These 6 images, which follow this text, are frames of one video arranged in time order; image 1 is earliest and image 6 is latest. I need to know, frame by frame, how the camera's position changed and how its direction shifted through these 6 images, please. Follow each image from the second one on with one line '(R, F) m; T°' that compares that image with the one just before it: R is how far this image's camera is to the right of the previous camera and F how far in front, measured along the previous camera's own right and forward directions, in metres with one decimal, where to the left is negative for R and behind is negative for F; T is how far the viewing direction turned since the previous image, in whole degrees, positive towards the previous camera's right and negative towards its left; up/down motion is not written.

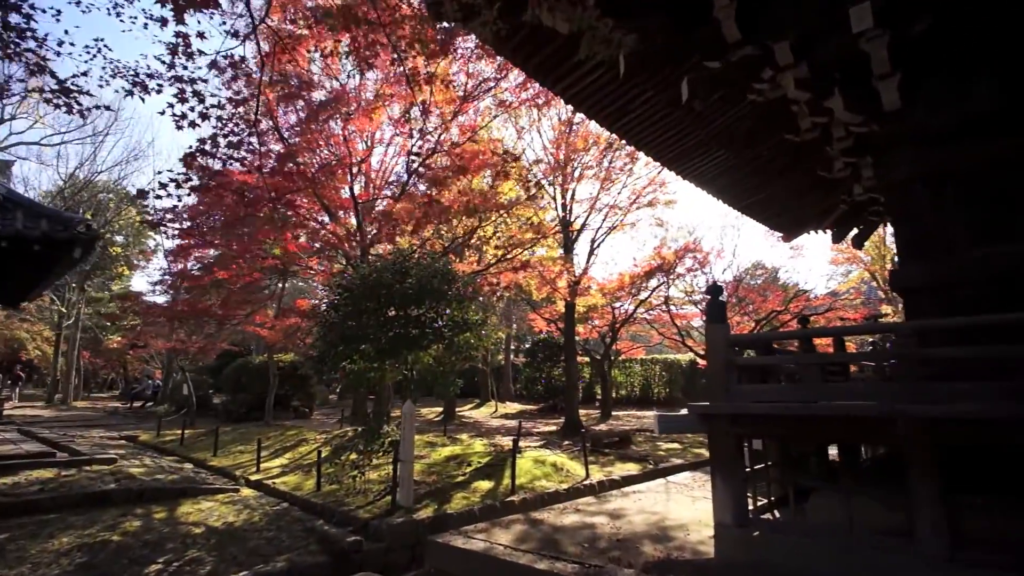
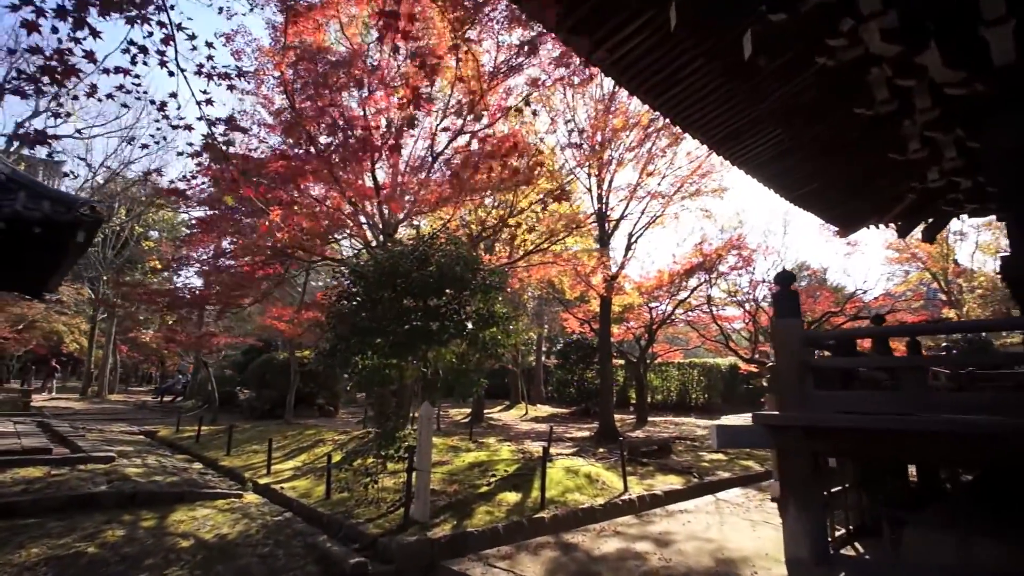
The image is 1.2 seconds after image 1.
(0.0, +0.9) m; -3°
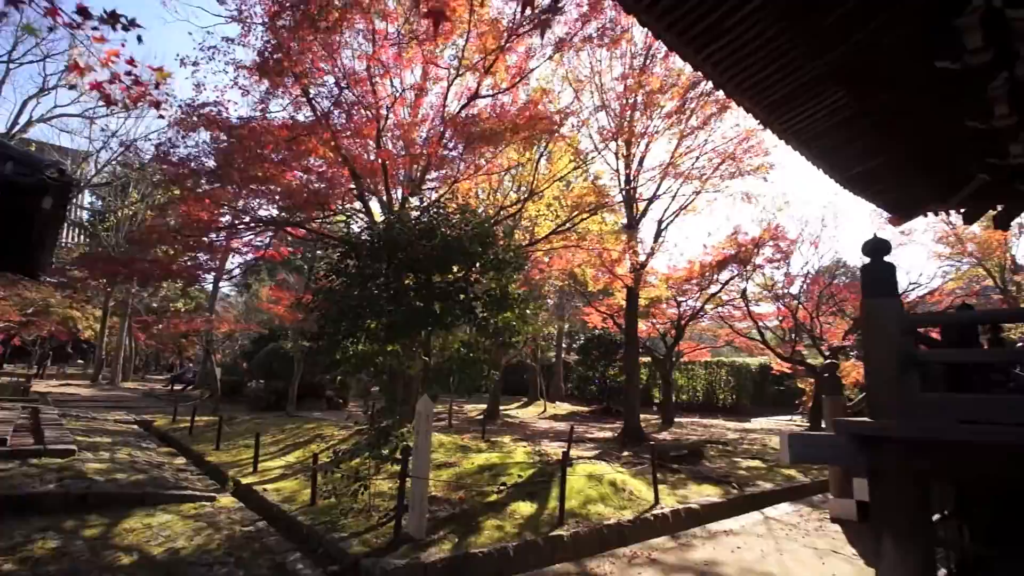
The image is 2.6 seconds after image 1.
(0.0, +1.0) m; -2°
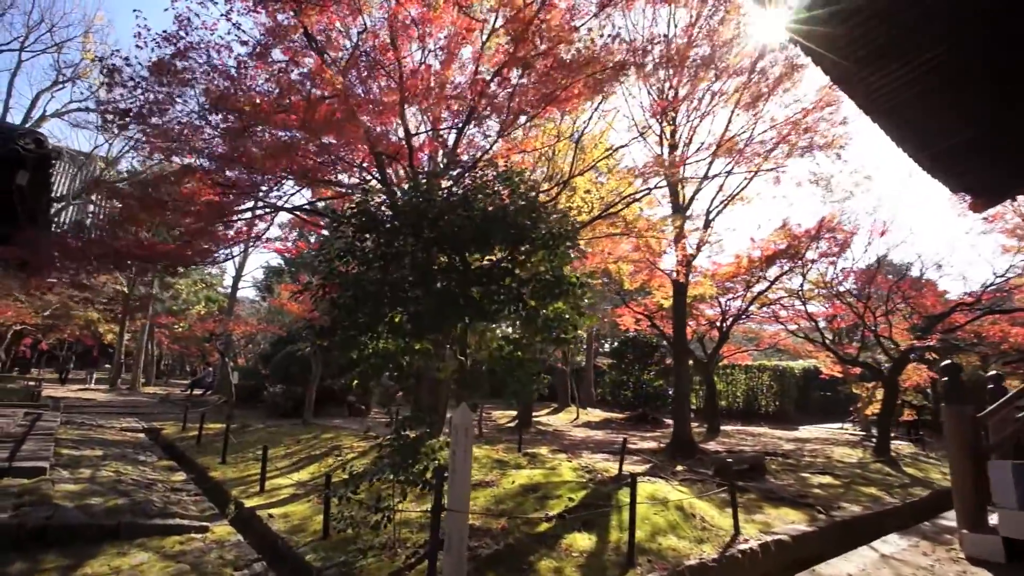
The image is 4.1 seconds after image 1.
(-0.3, +1.2) m; -2°
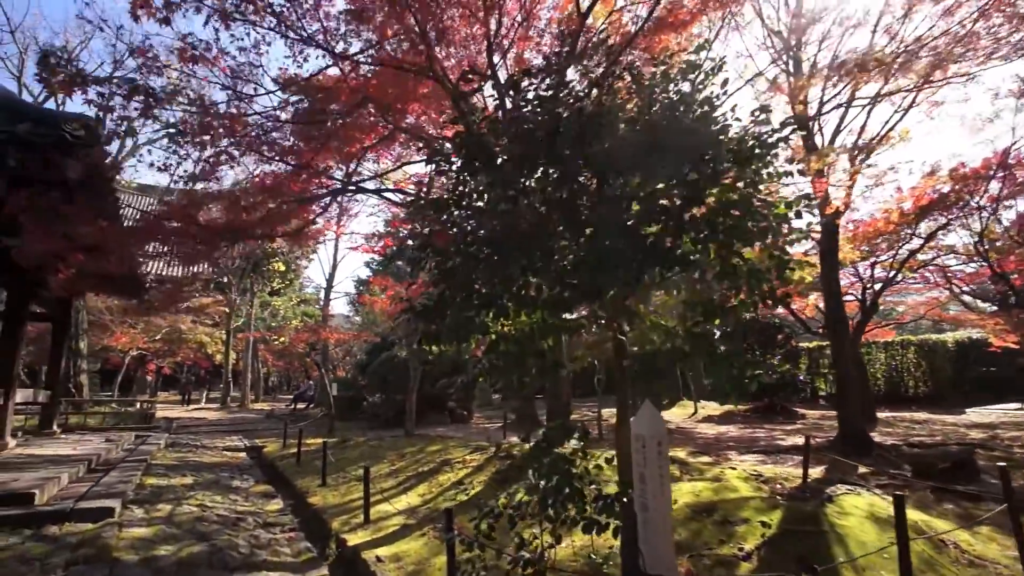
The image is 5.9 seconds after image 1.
(-0.6, +1.4) m; -8°
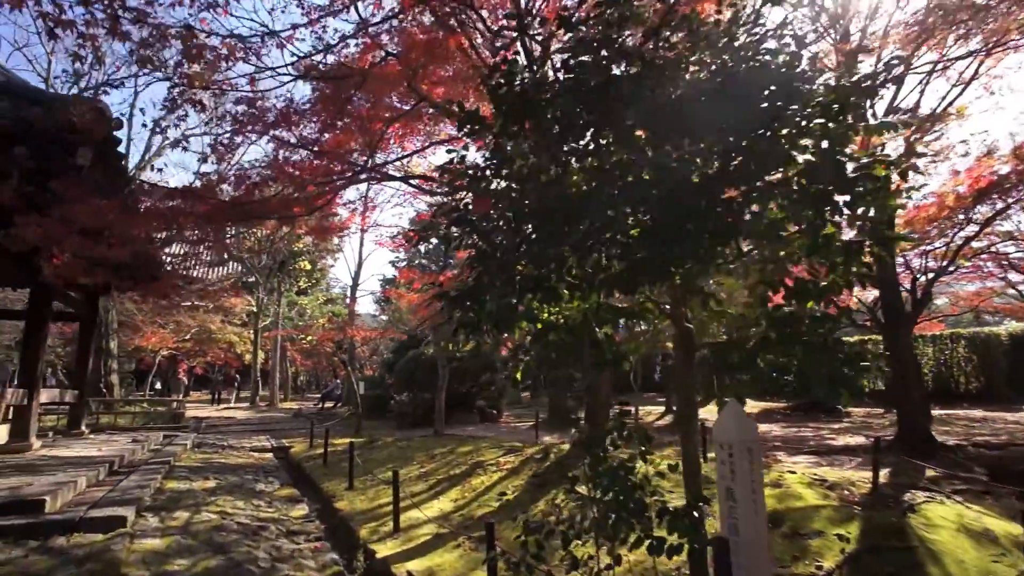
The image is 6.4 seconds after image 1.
(-0.1, +0.5) m; -2°
